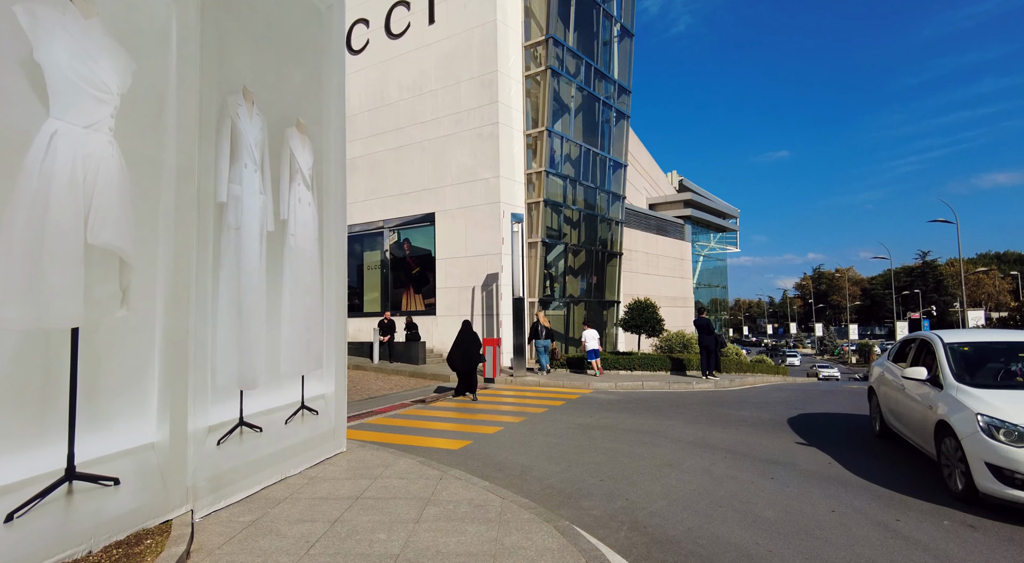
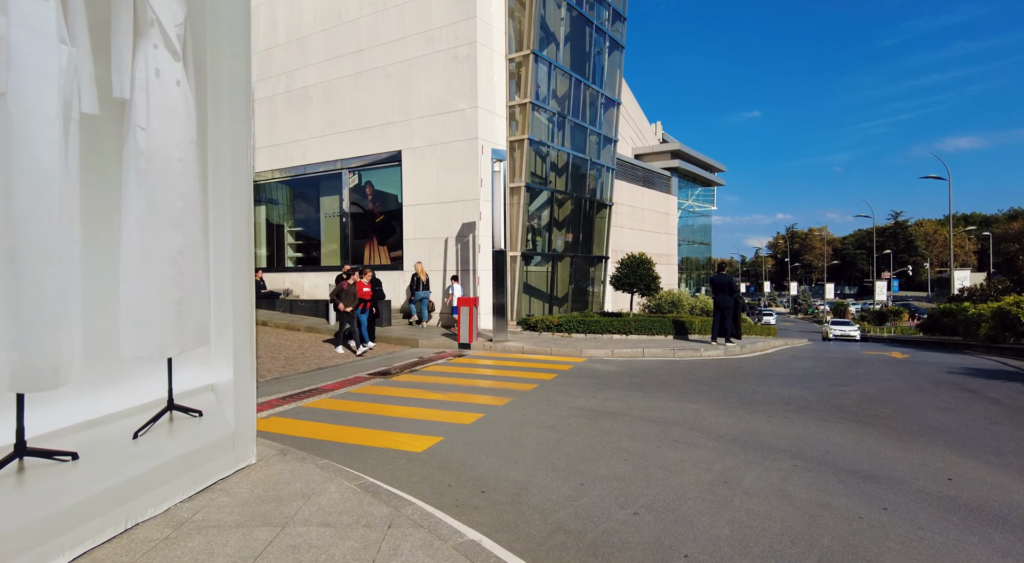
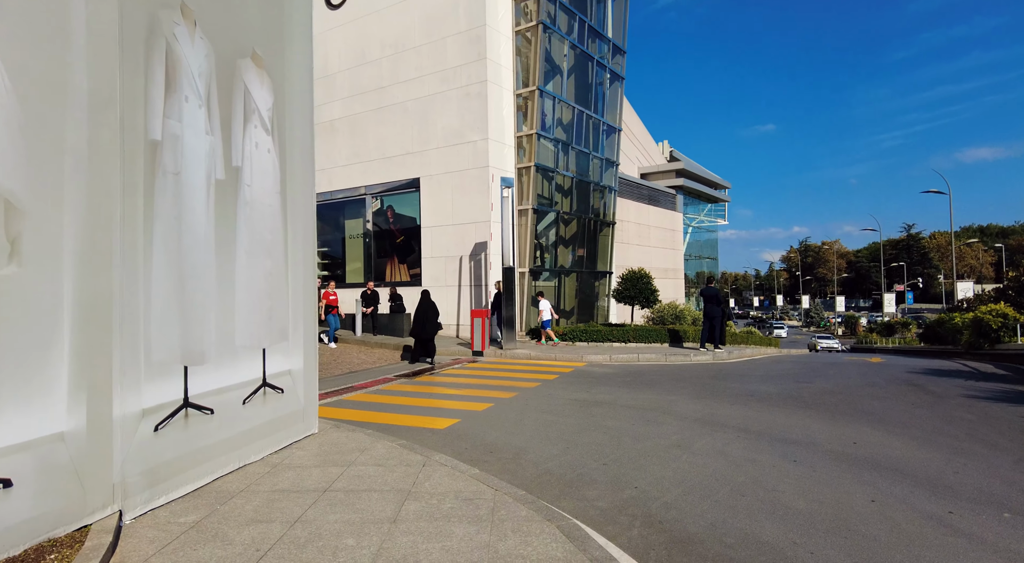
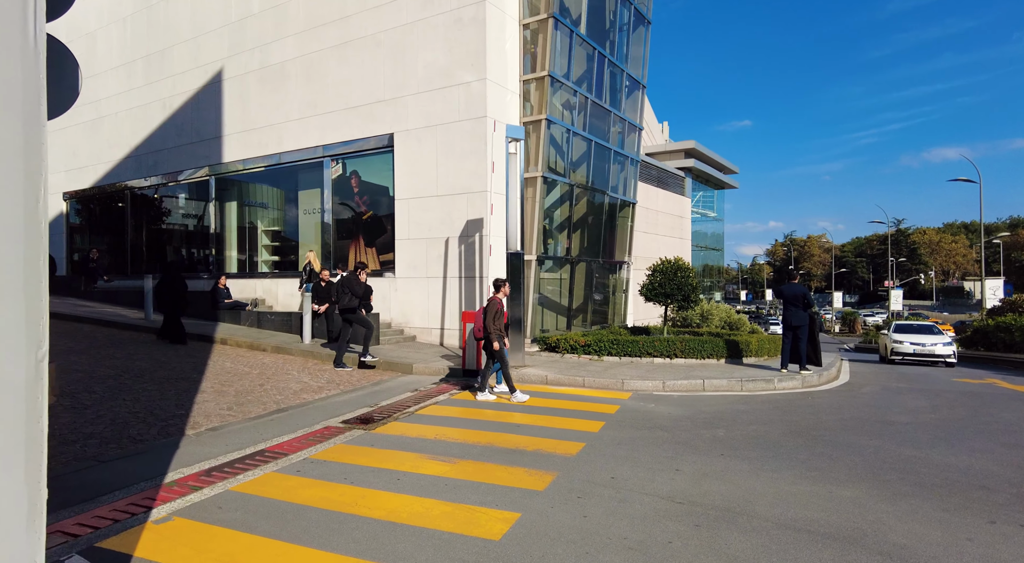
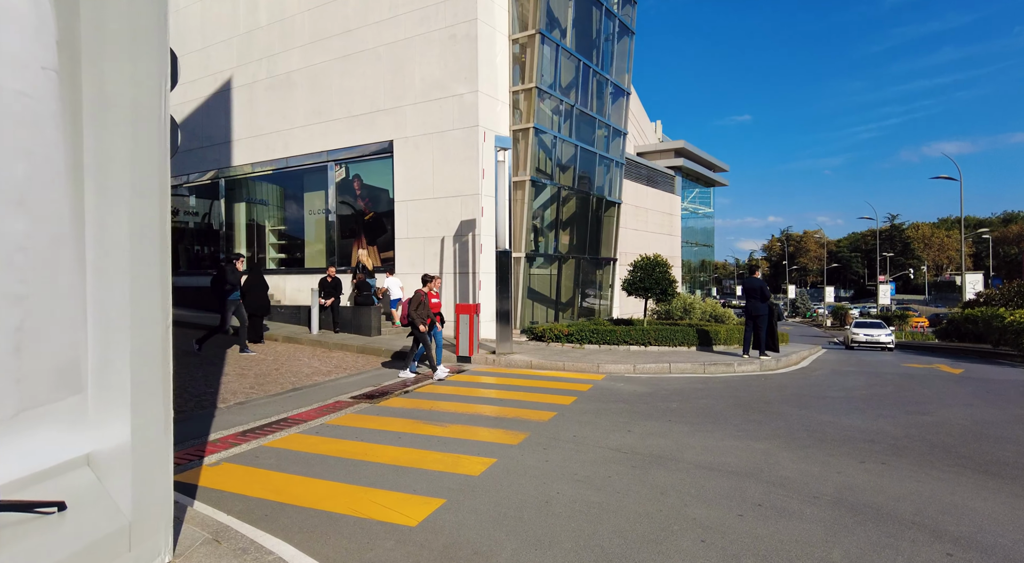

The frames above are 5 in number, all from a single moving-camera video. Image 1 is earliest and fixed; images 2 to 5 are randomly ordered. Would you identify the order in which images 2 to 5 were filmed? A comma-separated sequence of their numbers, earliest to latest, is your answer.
3, 2, 5, 4
